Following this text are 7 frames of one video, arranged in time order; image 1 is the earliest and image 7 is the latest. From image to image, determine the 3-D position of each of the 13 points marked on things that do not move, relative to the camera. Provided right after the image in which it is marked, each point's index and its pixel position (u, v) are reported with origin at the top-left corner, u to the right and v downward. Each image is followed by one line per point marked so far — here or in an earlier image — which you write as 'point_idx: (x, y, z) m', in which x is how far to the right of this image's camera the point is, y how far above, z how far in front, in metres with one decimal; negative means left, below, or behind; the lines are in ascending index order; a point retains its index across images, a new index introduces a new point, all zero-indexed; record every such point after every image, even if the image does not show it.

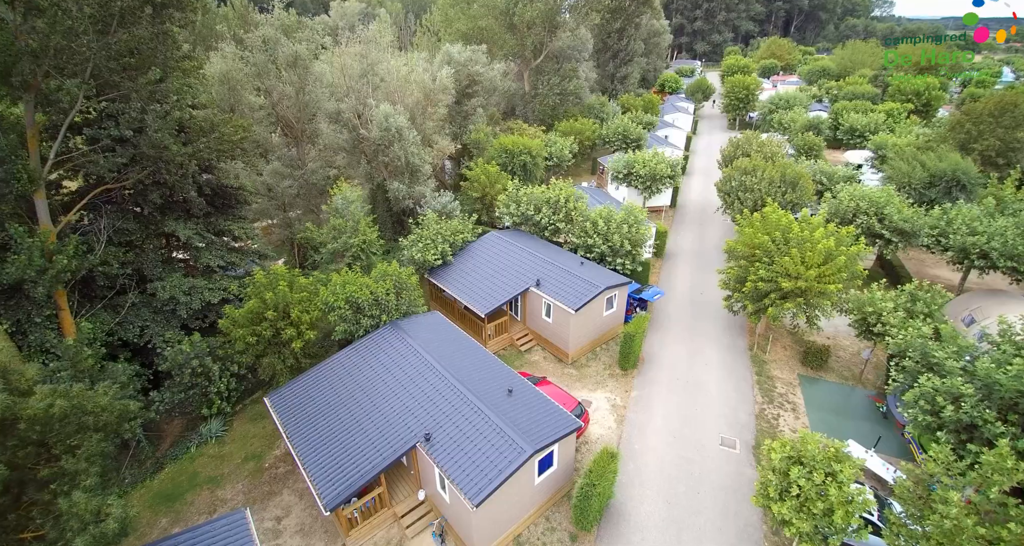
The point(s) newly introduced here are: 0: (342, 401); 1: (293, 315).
0: (-6.4, -4.8, +17.9) m
1: (-9.0, -1.8, +19.9) m
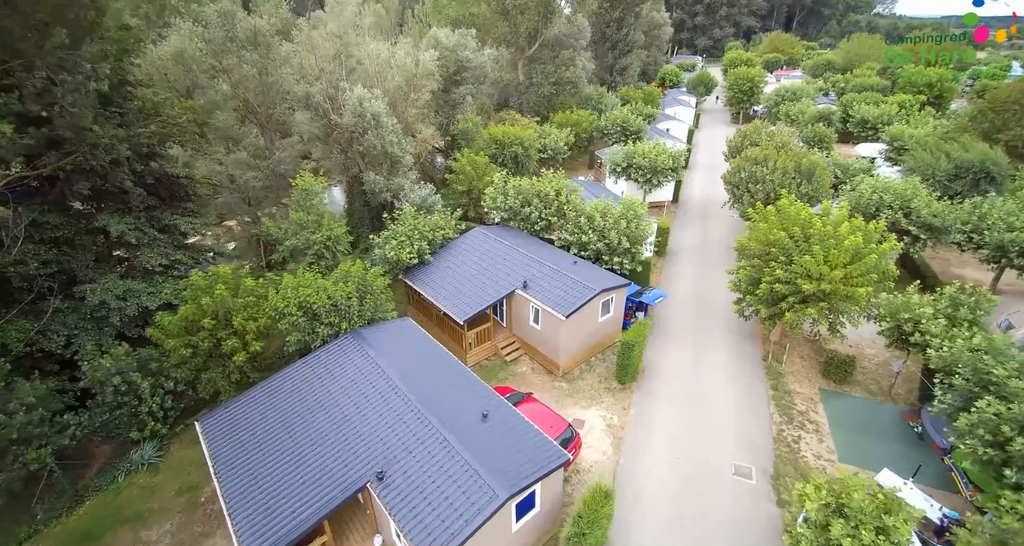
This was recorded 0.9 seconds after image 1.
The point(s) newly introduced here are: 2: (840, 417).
0: (-7.1, -4.8, +15.1) m
1: (-9.8, -1.8, +17.1) m
2: (+13.3, -5.8, +19.6) m
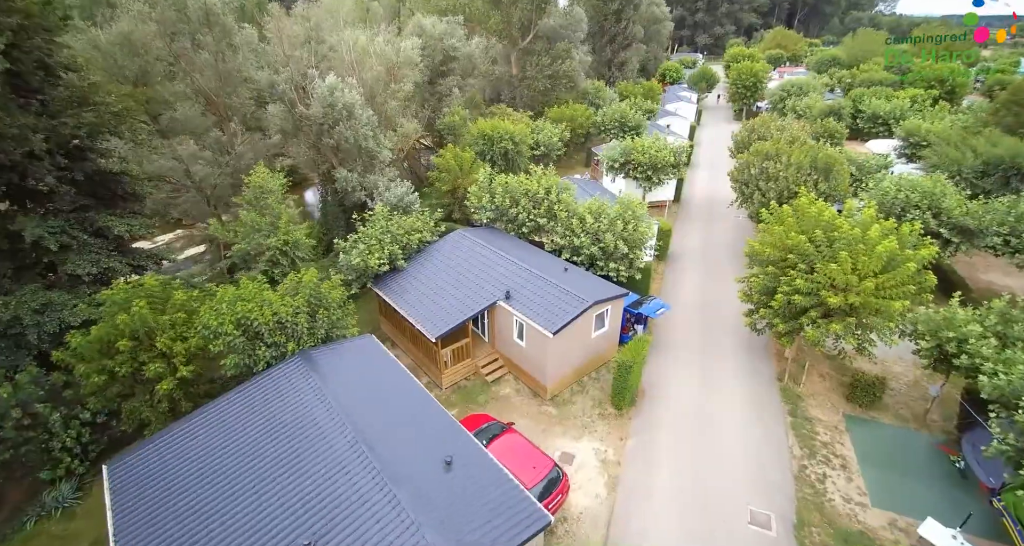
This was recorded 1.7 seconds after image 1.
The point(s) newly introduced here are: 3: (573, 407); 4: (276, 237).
0: (-7.8, -5.2, +12.5) m
1: (-10.5, -2.2, +14.4) m
2: (+12.6, -6.2, +17.0) m
3: (+2.4, -5.1, +18.6) m
4: (-9.5, +1.5, +19.4) m
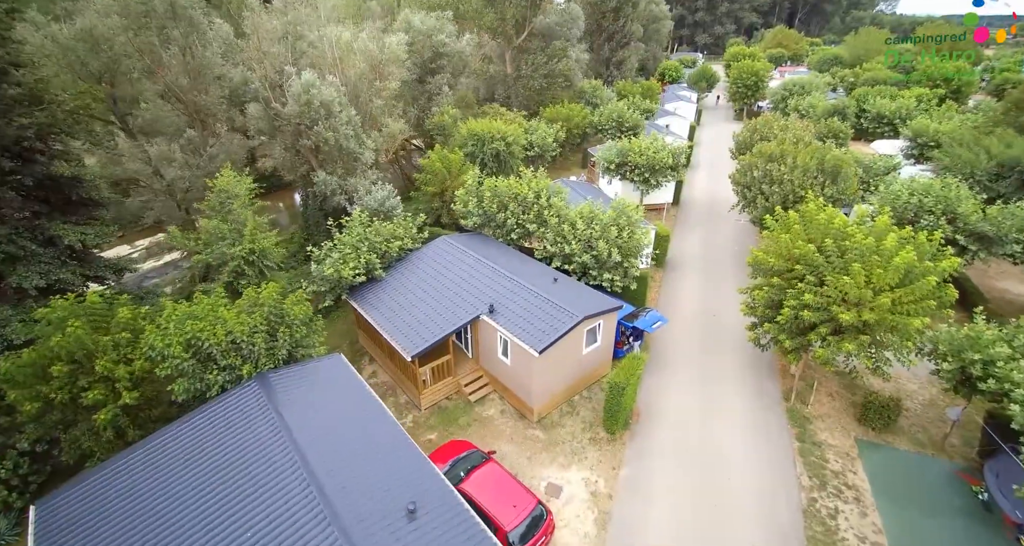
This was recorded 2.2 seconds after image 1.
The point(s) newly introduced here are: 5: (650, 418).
0: (-8.4, -5.6, +11.0) m
1: (-11.1, -2.6, +13.0) m
2: (+12.0, -6.6, +15.6) m
3: (+1.8, -5.6, +17.1) m
4: (-10.0, +1.0, +18.0) m
5: (+5.0, -5.3, +17.7) m
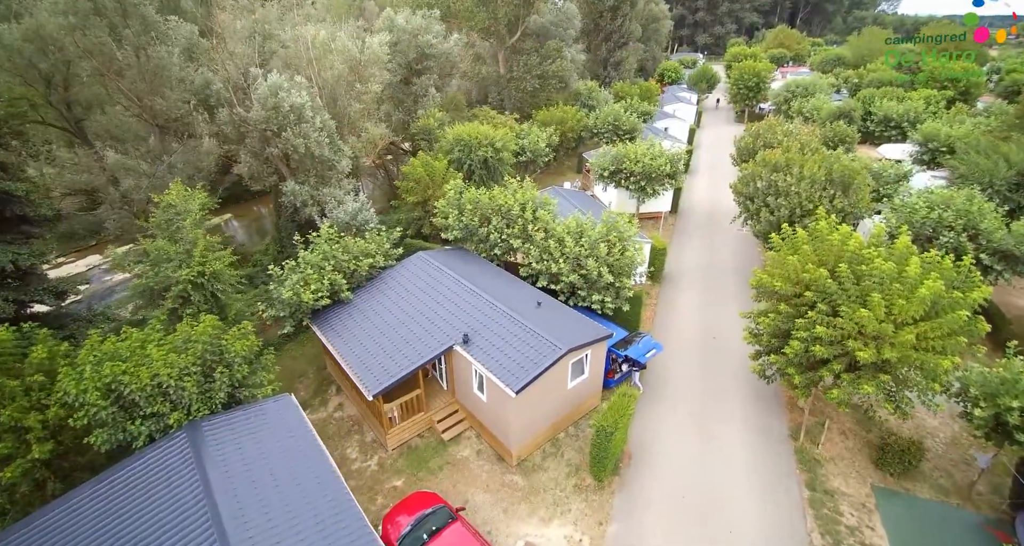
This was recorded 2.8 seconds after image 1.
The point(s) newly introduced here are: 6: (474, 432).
0: (-9.2, -6.5, +9.2) m
1: (-11.9, -3.4, +11.2) m
2: (+11.2, -7.5, +13.8) m
3: (+1.0, -6.4, +15.3) m
4: (-10.8, +0.2, +16.2) m
5: (+4.3, -6.1, +15.9) m
6: (-1.3, -5.5, +16.8) m
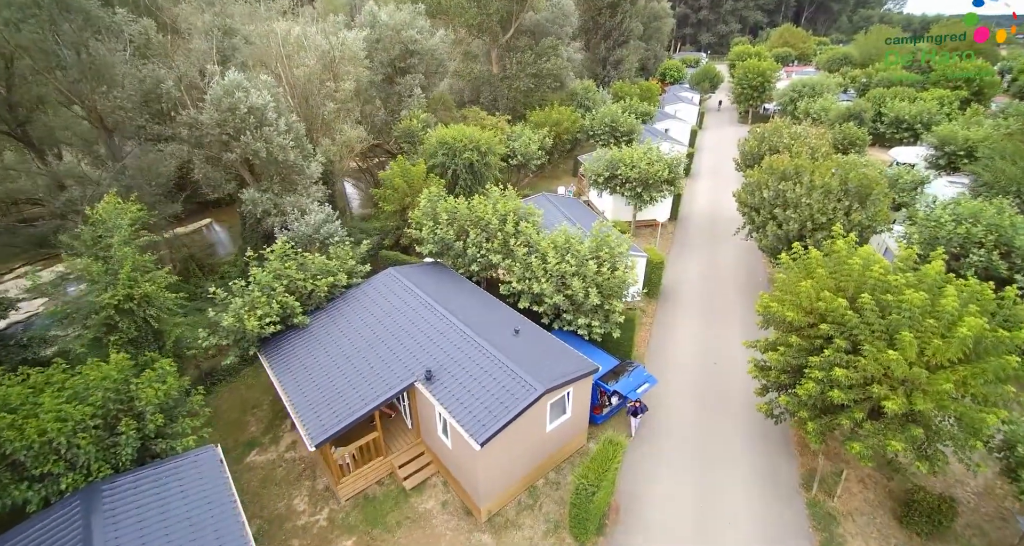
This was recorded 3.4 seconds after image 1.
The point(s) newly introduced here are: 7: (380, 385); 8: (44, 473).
0: (-10.1, -7.2, +7.3) m
1: (-12.7, -4.1, +9.3) m
2: (+10.4, -8.3, +11.7) m
3: (+0.2, -7.2, +13.3) m
4: (-11.6, -0.5, +14.2) m
5: (+3.4, -6.9, +13.8) m
6: (-2.2, -6.3, +14.8) m
7: (-3.7, -3.2, +14.0) m
8: (-9.7, -4.2, +10.2) m
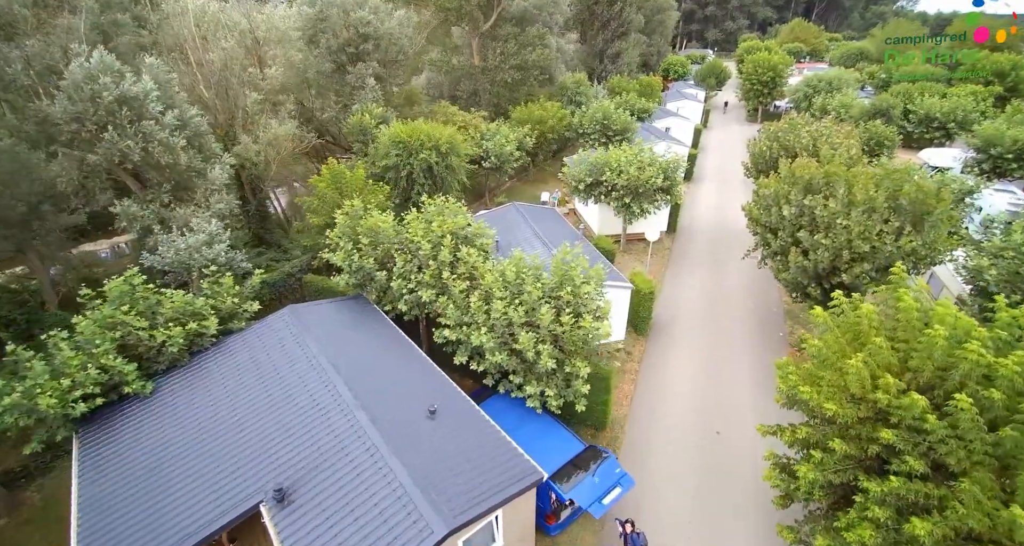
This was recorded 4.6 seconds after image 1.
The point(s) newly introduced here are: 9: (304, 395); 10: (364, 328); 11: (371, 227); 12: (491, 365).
0: (-12.1, -8.4, +2.8) m
1: (-14.7, -5.3, +4.8) m
2: (+8.4, -9.6, +7.0) m
3: (-1.8, -8.4, +8.7) m
4: (-13.5, -1.7, +9.8) m
5: (+1.4, -8.2, +9.2) m
6: (-4.1, -7.5, +10.3) m
7: (-5.7, -4.4, +9.4) m
8: (-11.7, -5.4, +5.7) m
9: (-4.8, -2.8, +11.3) m
10: (-4.3, -1.6, +14.2) m
11: (-4.4, +1.4, +15.6) m
12: (-0.4, -2.5, +13.0) m
